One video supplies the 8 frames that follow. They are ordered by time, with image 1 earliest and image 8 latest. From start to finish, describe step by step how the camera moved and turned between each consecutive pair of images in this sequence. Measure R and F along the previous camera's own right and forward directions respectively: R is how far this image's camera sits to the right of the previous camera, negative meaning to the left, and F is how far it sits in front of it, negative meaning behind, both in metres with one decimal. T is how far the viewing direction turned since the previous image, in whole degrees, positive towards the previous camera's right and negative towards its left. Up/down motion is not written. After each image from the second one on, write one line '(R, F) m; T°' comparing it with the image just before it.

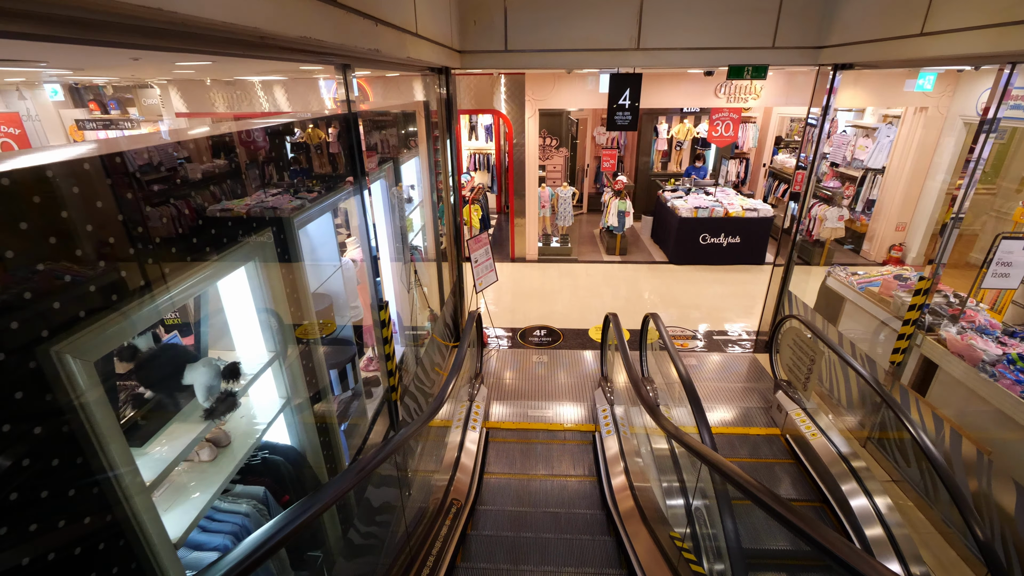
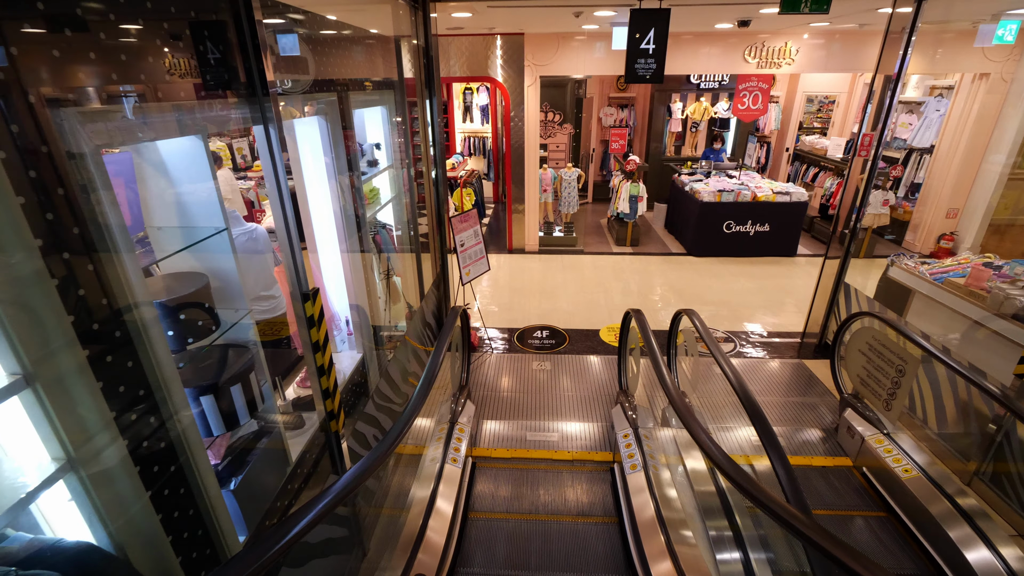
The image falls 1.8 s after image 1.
(0.0, +0.9) m; 0°
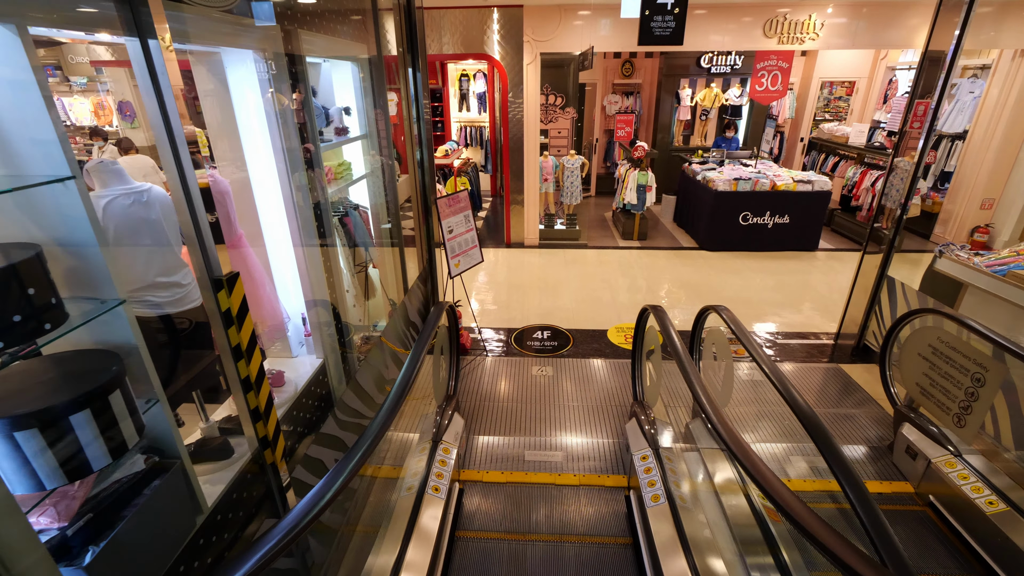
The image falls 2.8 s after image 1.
(0.0, +0.5) m; 0°
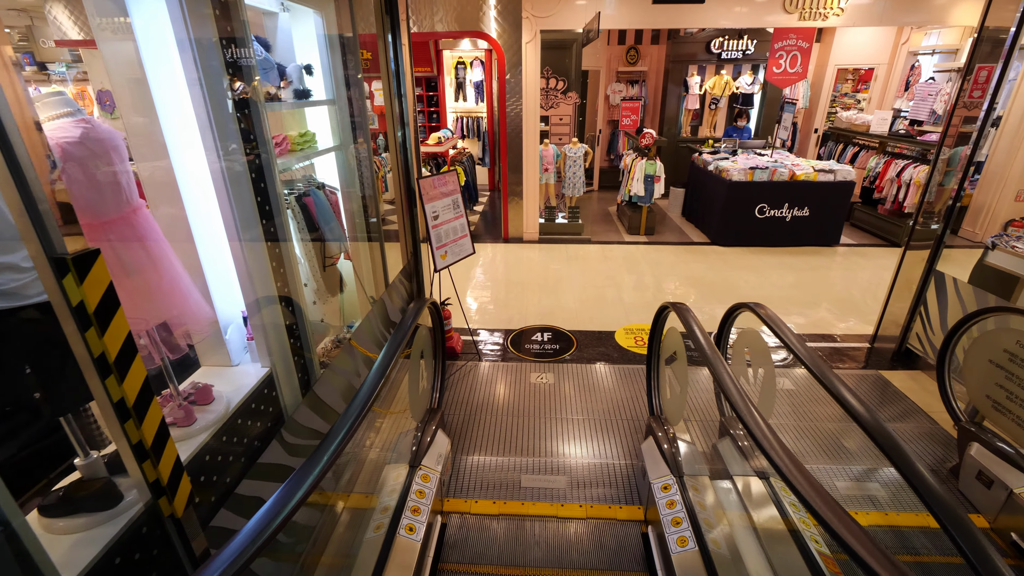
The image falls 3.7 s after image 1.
(0.0, +0.4) m; 0°
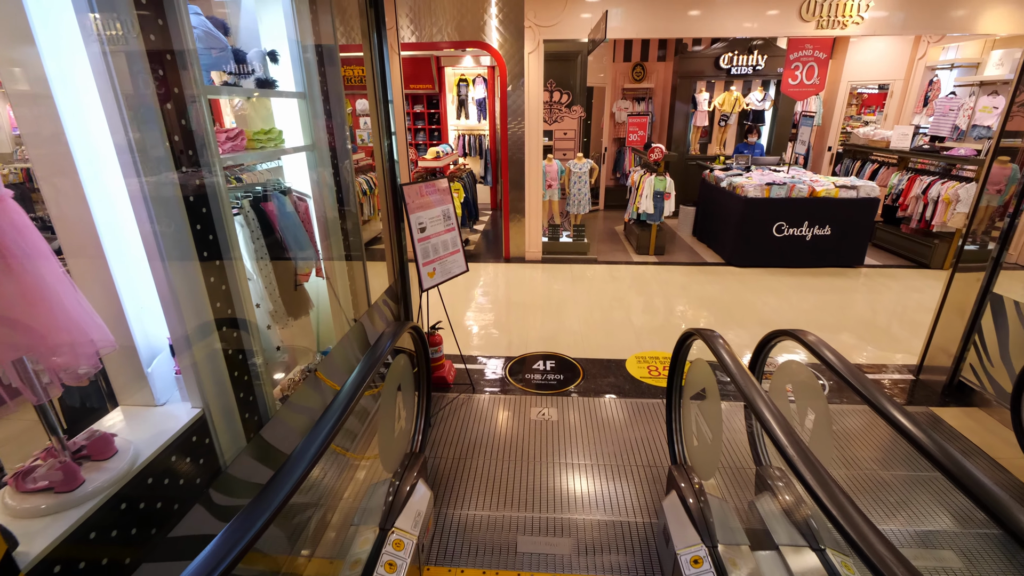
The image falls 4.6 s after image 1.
(0.0, +0.3) m; -1°
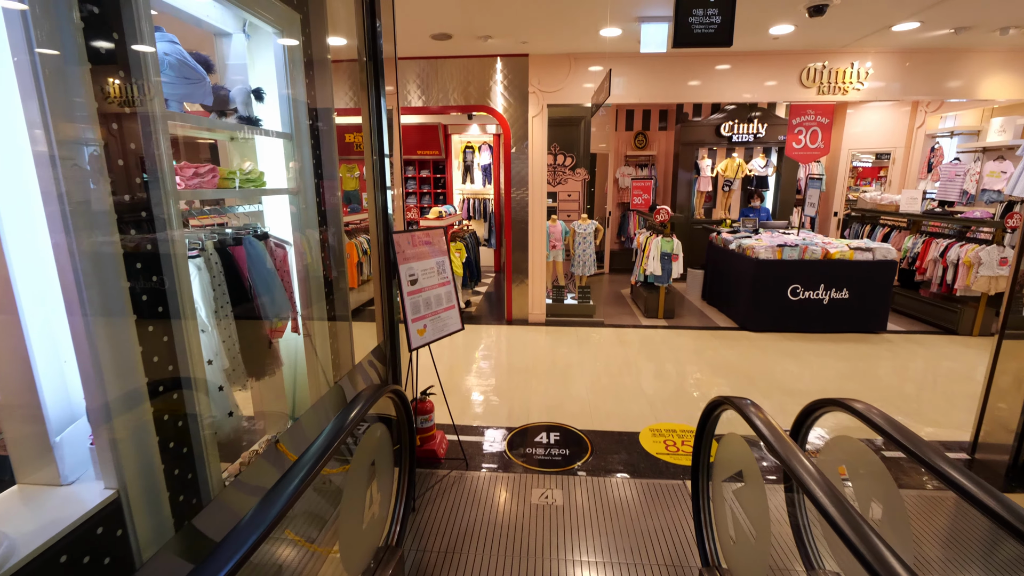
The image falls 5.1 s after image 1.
(0.0, +0.2) m; -1°
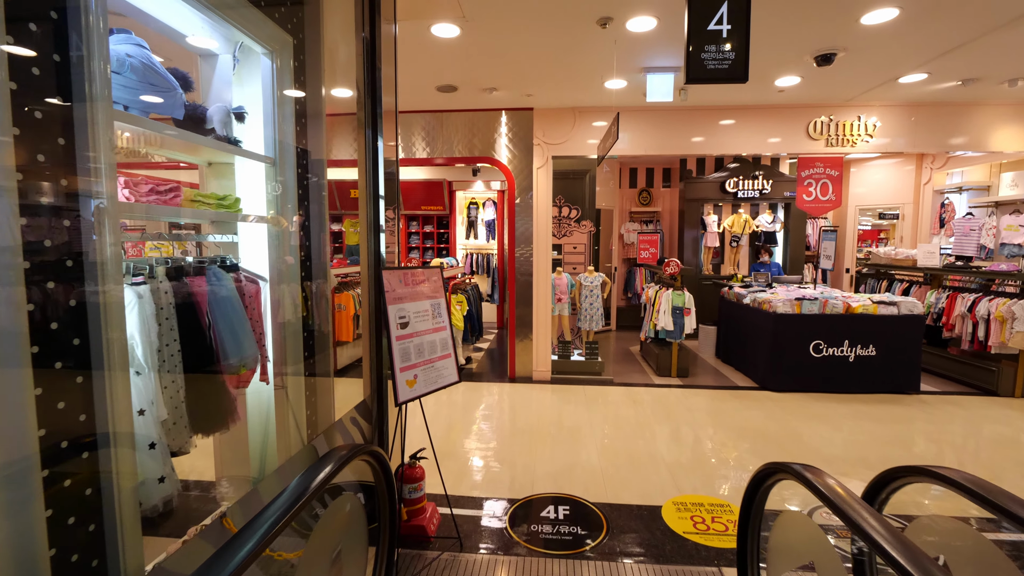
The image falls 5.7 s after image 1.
(0.0, +0.3) m; 0°
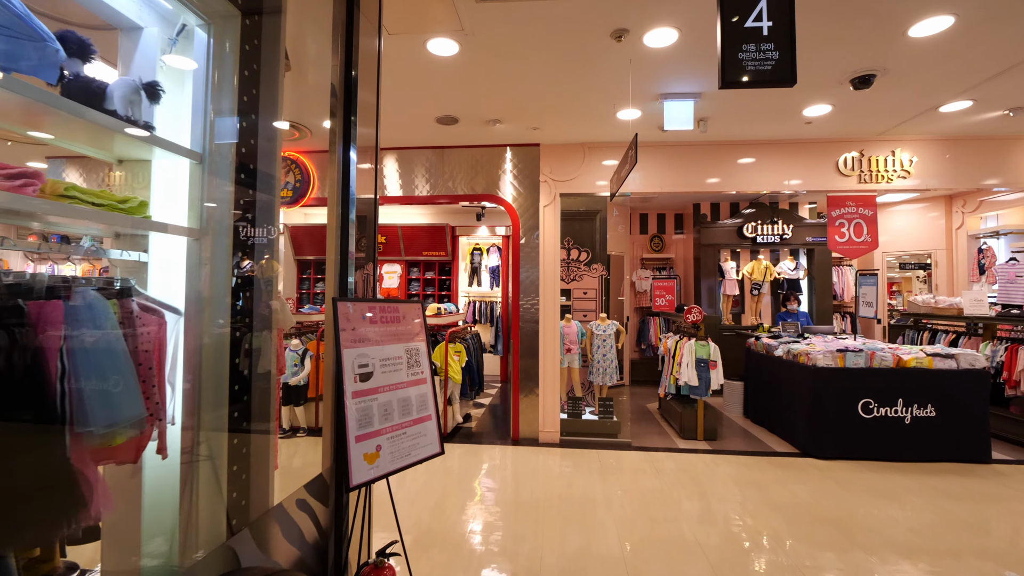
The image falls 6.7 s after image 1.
(0.0, +0.5) m; -1°
